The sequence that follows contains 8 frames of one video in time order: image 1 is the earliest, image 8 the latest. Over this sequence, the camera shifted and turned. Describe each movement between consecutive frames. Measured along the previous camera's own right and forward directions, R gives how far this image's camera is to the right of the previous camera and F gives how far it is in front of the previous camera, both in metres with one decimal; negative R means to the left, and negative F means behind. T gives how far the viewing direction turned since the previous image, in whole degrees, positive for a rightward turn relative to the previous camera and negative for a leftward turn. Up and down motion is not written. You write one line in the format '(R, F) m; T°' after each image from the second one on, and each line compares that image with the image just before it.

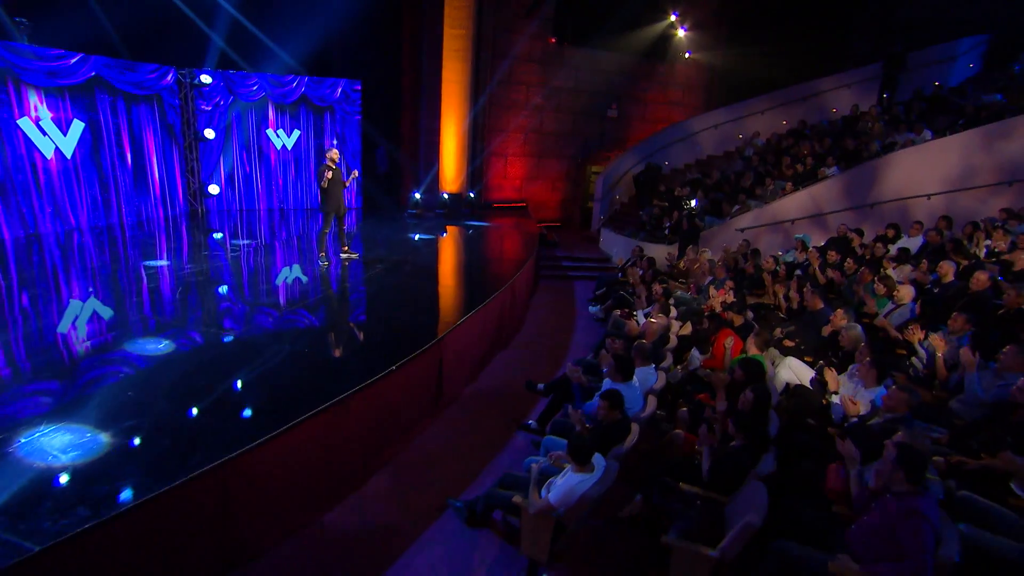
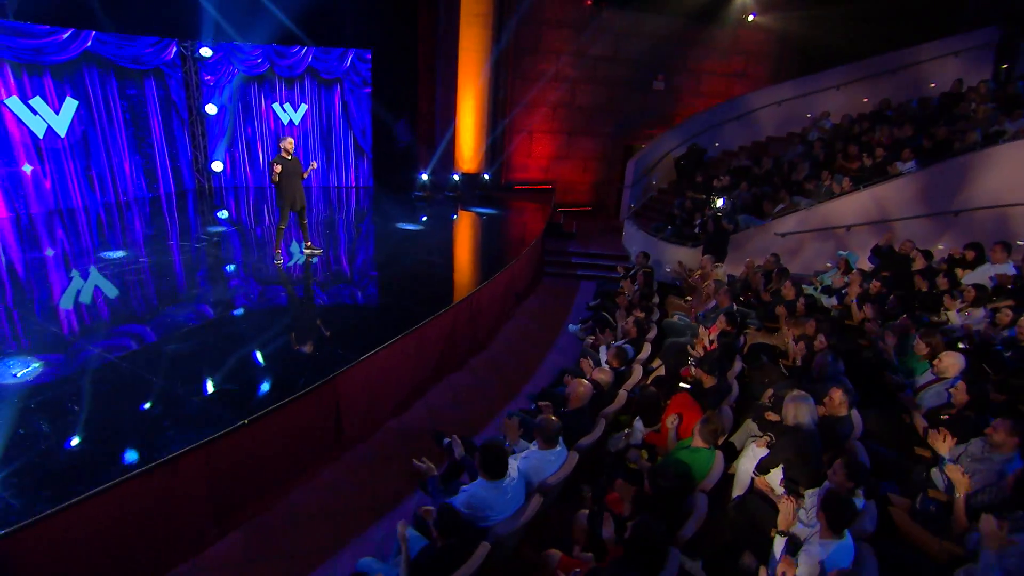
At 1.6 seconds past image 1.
(+1.3, +1.0) m; -8°
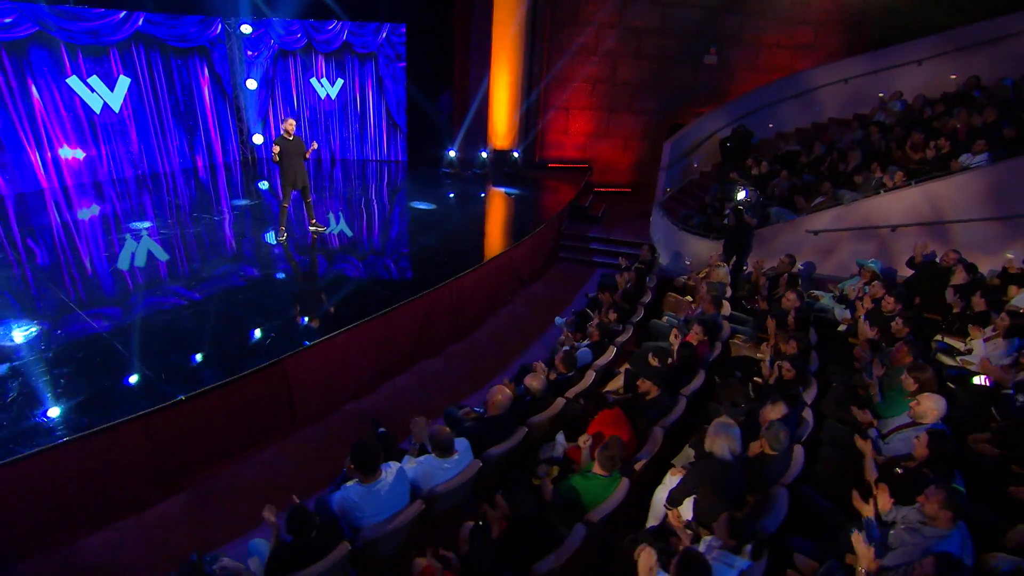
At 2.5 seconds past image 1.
(+1.0, +0.2) m; -9°
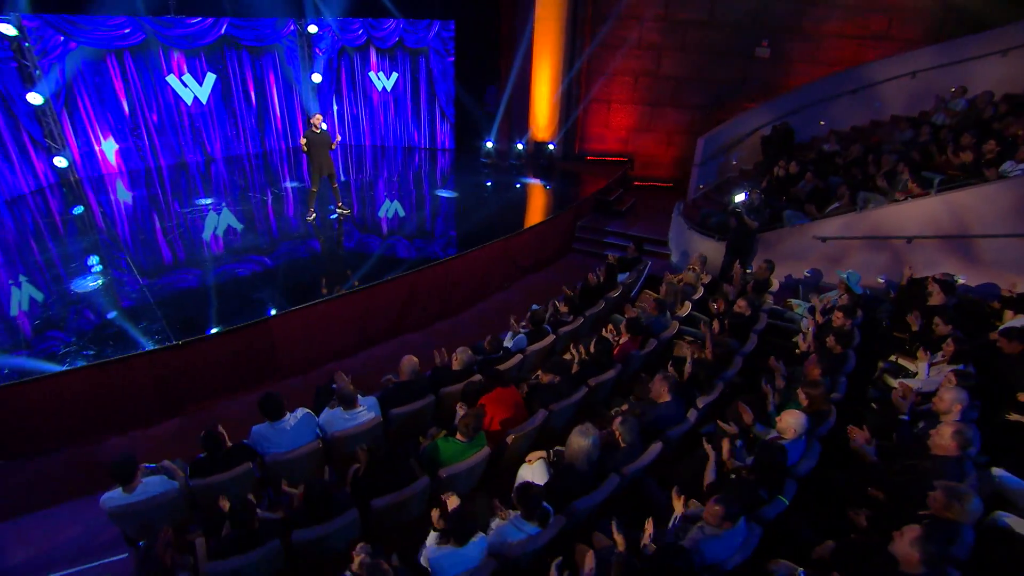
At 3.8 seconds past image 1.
(+1.4, -0.3) m; -11°
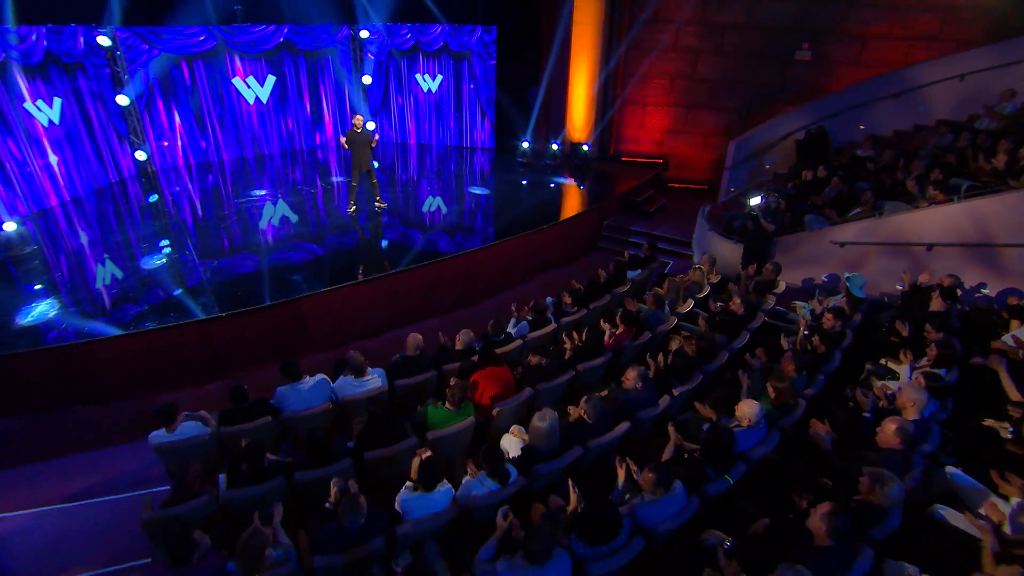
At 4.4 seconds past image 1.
(+0.5, -0.3) m; -6°
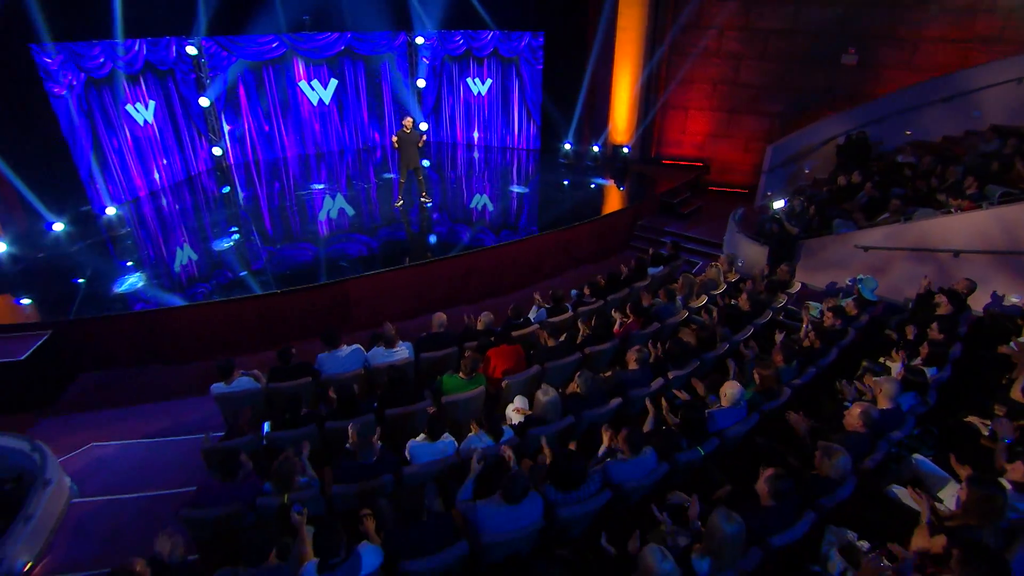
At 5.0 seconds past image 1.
(+0.4, -0.4) m; -6°
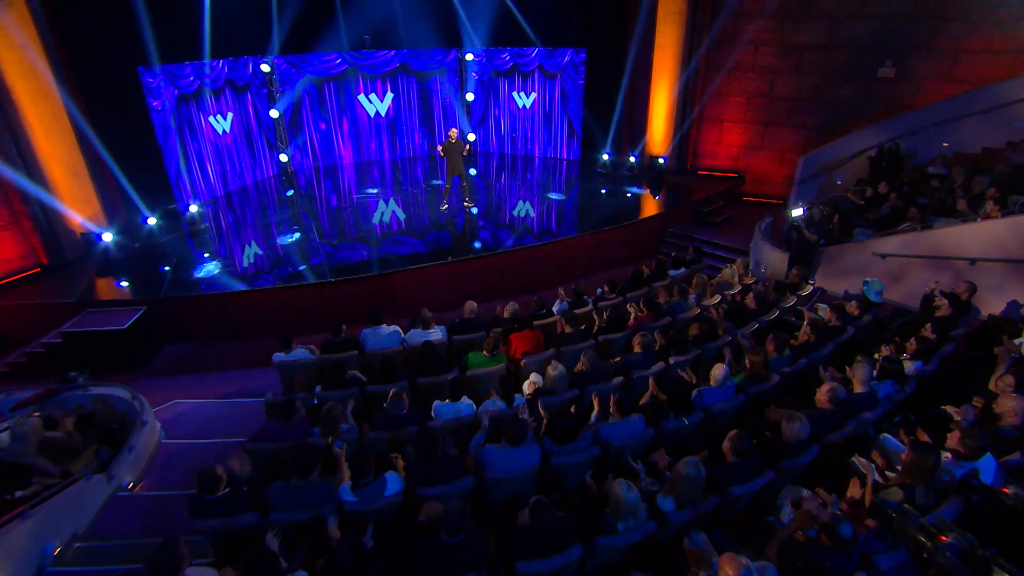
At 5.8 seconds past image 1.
(+0.3, -0.6) m; -5°
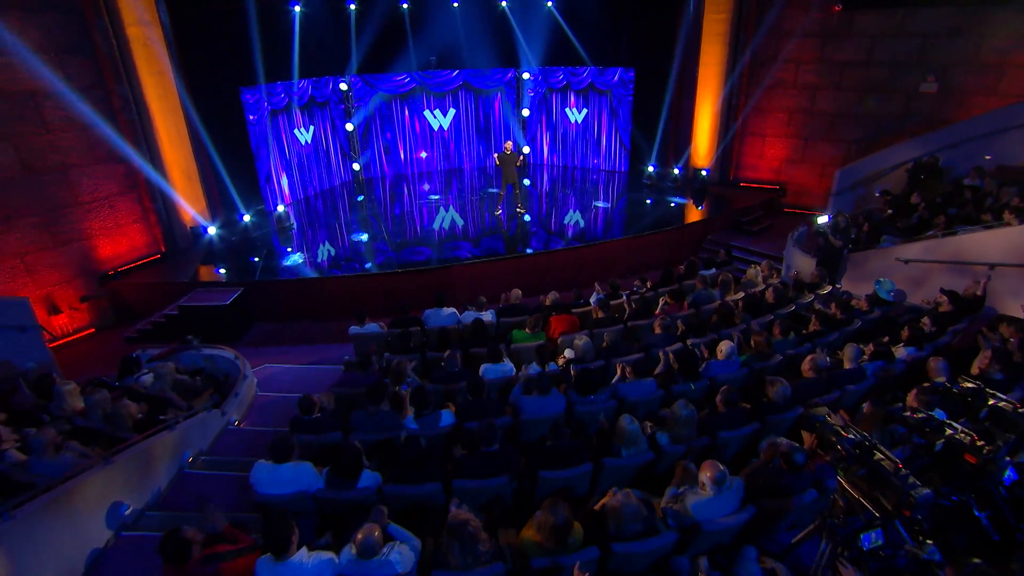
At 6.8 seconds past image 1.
(+0.1, -0.8) m; -6°
